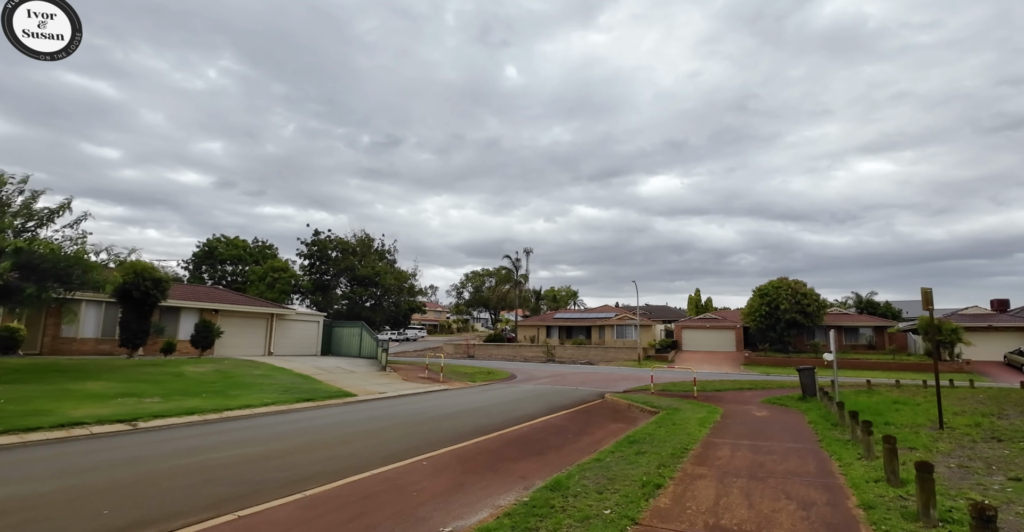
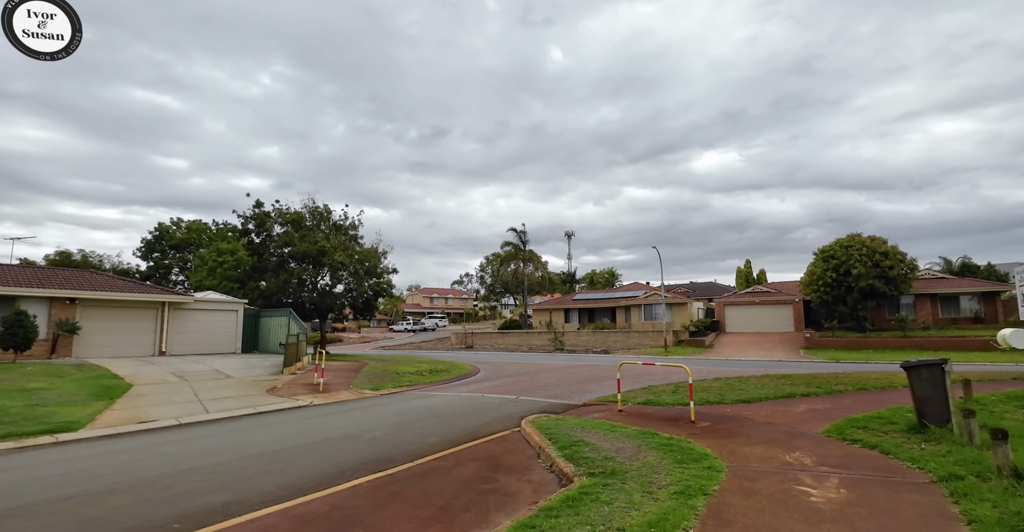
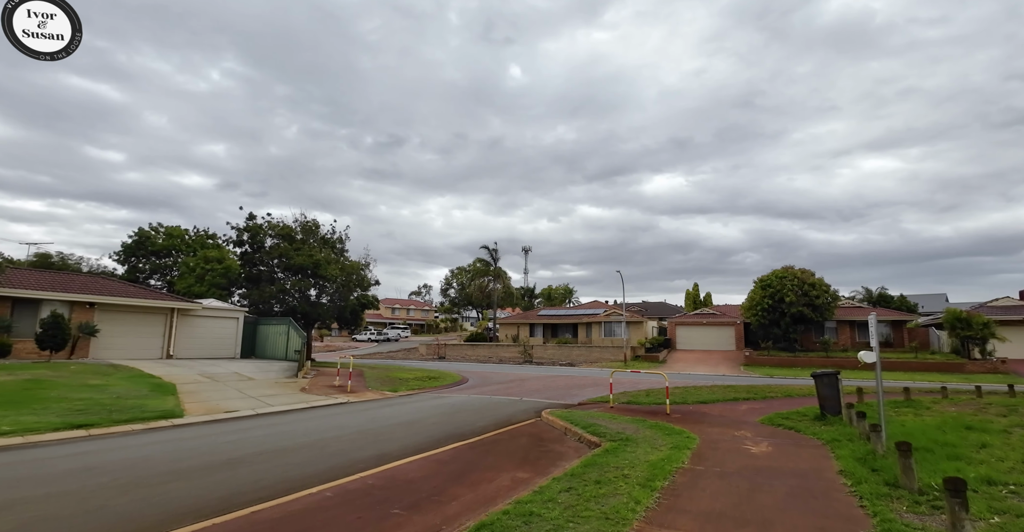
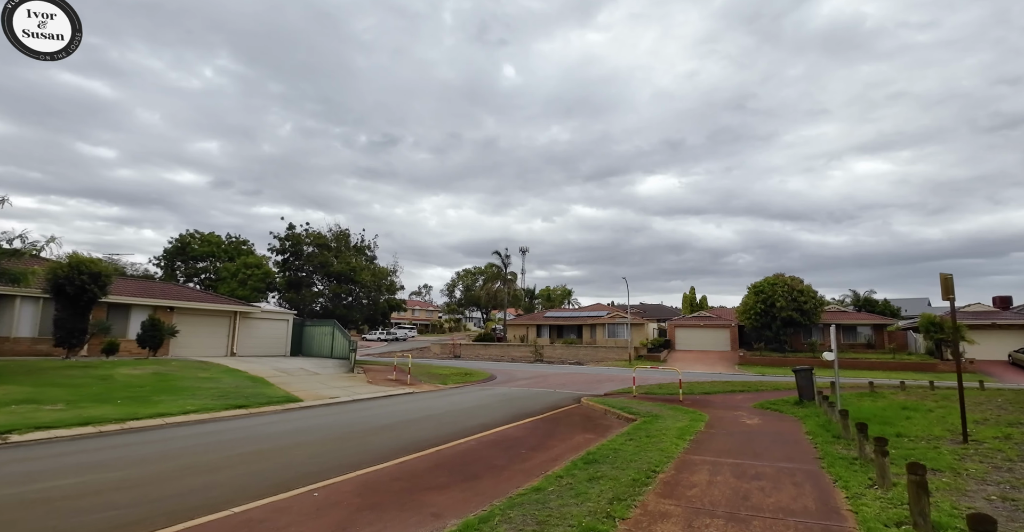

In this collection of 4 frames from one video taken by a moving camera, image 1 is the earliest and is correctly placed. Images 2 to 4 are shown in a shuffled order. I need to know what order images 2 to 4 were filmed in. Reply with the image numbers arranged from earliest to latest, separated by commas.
4, 3, 2
